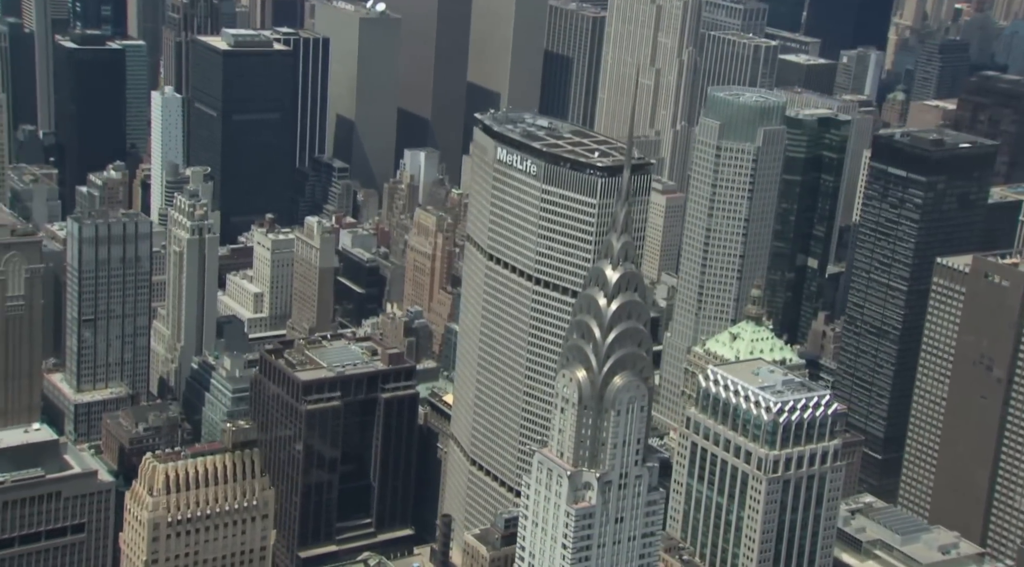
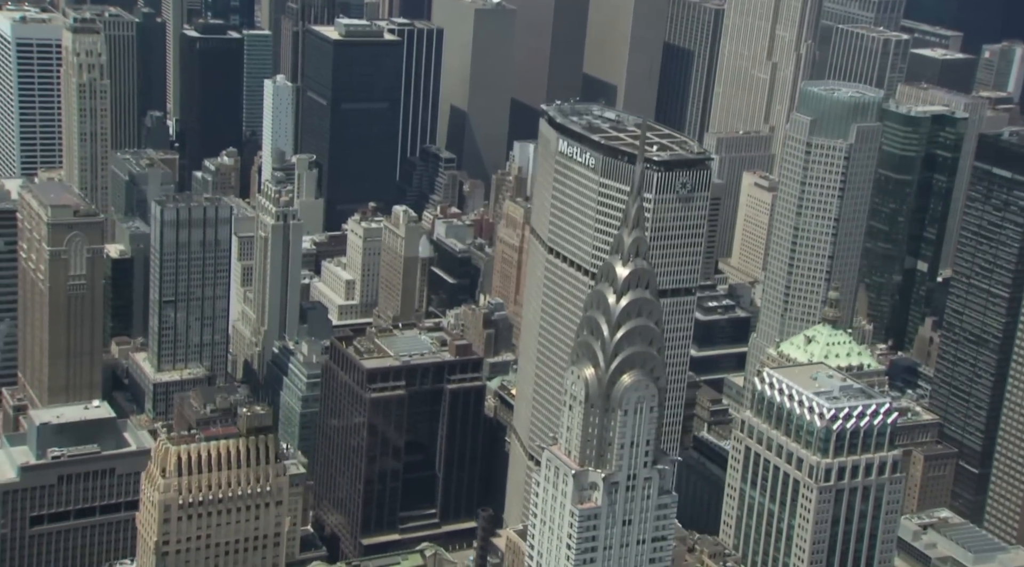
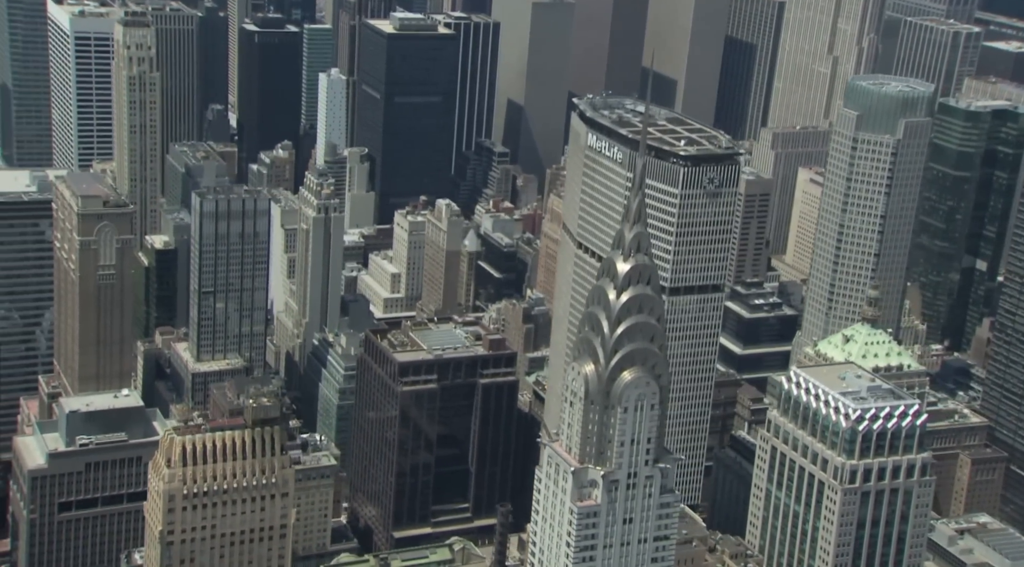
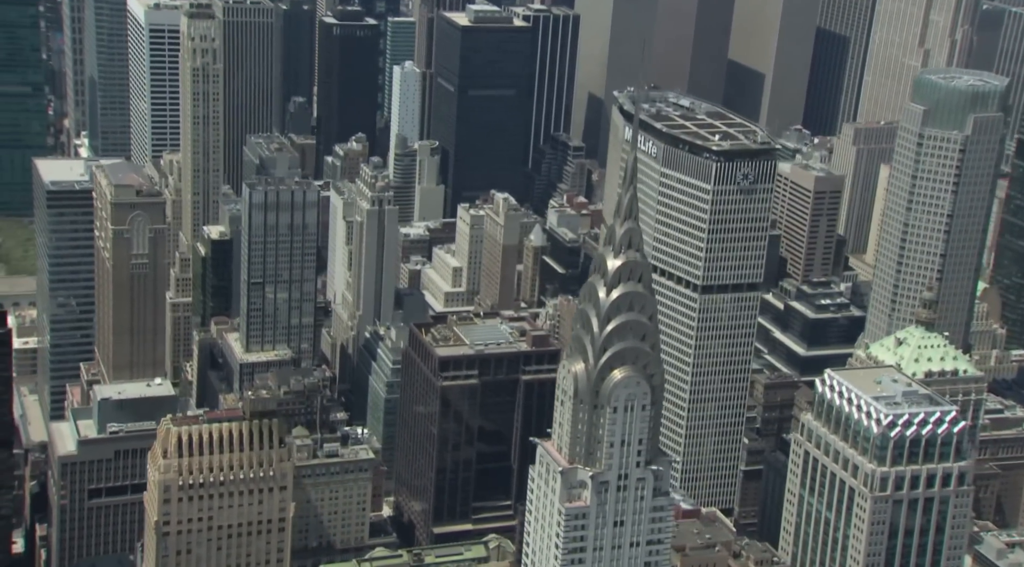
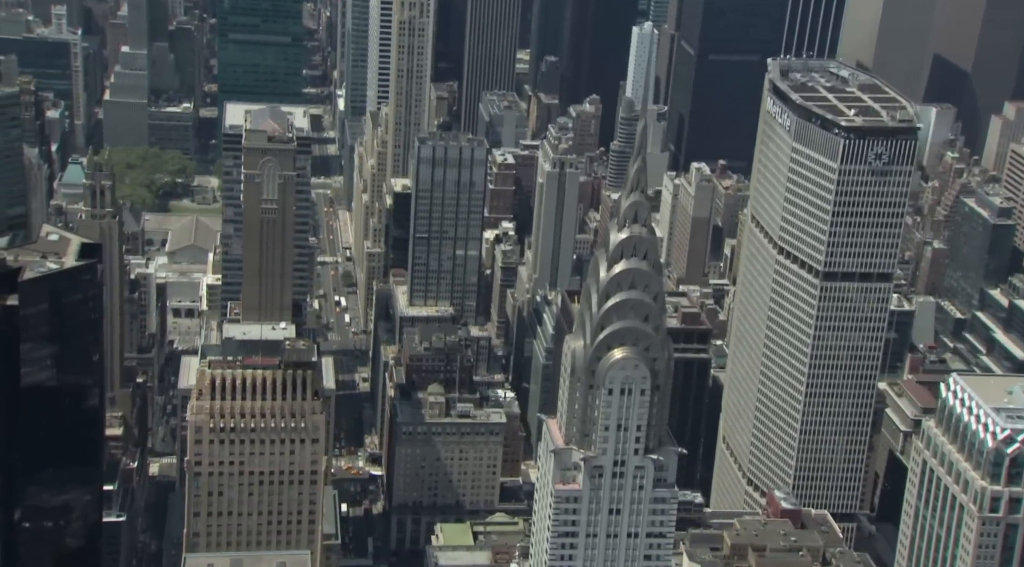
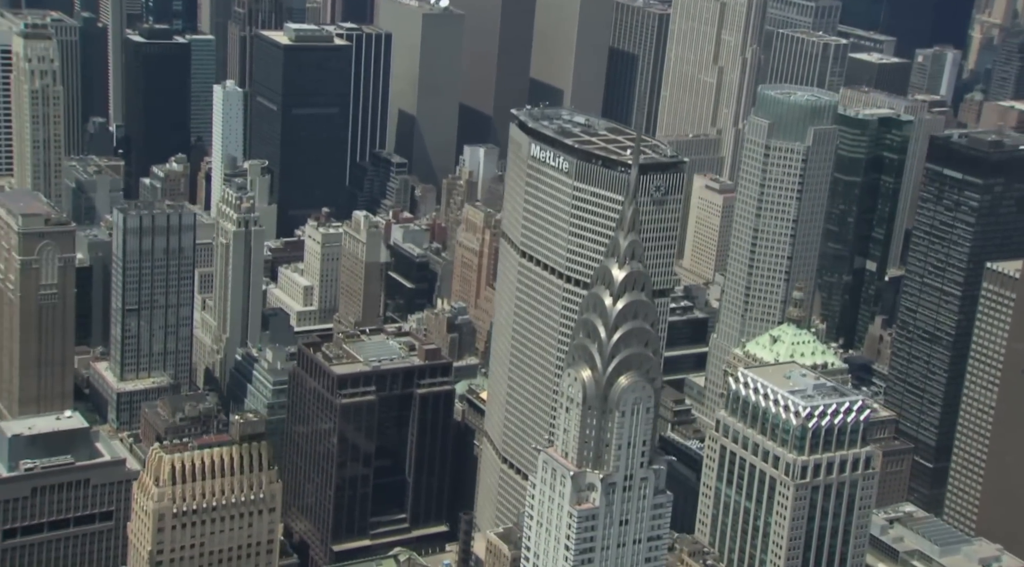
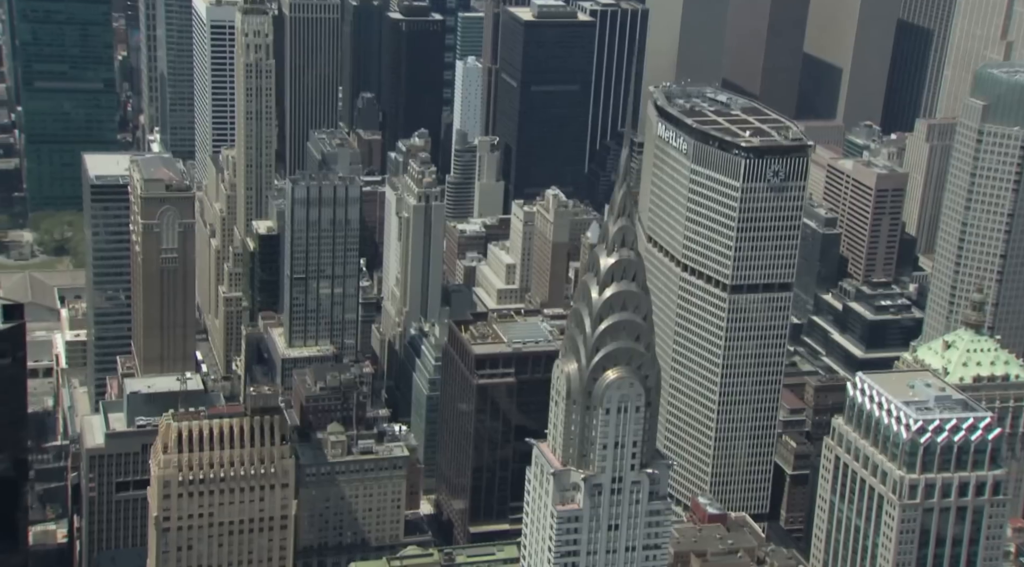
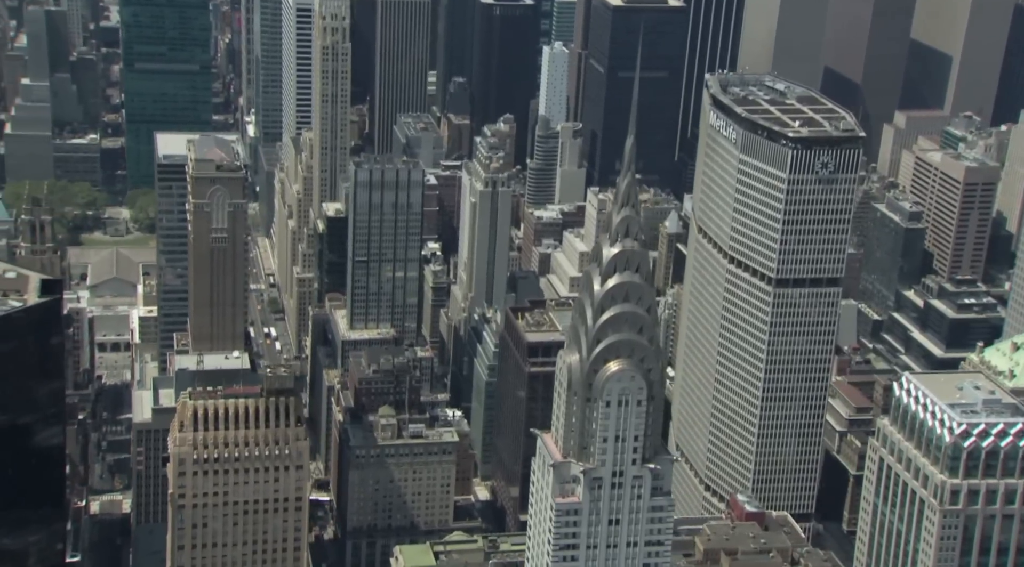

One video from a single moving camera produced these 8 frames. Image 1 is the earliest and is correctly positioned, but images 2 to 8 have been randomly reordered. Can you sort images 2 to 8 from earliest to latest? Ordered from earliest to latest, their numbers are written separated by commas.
6, 2, 3, 4, 7, 8, 5
